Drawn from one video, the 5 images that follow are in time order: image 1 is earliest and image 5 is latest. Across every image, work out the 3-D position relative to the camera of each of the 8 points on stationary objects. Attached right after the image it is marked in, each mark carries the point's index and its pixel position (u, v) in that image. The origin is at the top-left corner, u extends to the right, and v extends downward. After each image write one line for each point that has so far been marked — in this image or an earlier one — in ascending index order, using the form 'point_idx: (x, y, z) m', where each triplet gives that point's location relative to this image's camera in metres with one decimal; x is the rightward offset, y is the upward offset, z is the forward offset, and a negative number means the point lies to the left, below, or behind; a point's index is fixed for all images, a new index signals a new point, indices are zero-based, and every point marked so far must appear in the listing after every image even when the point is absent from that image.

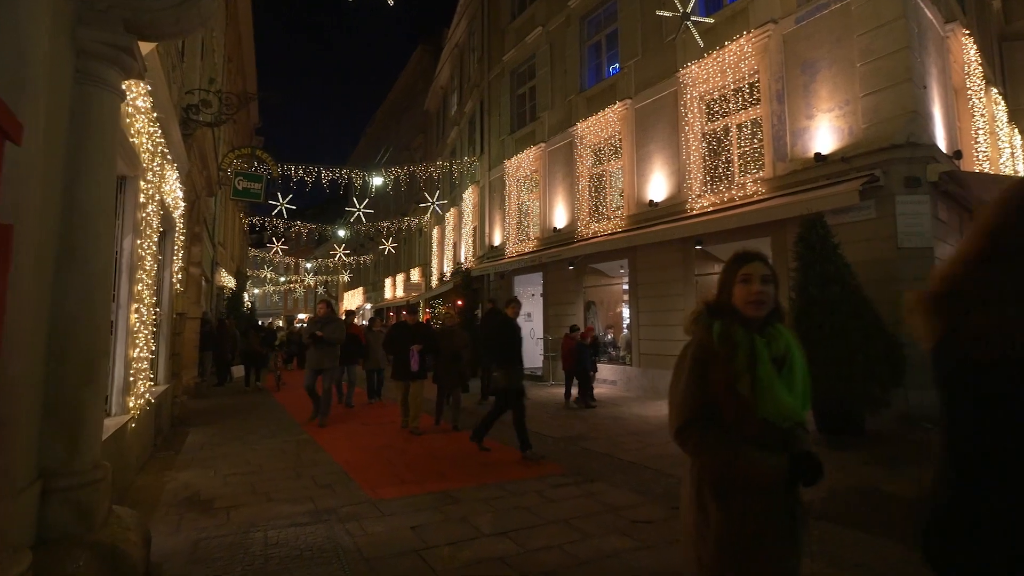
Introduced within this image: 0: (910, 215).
0: (+5.3, +1.0, +7.6) m
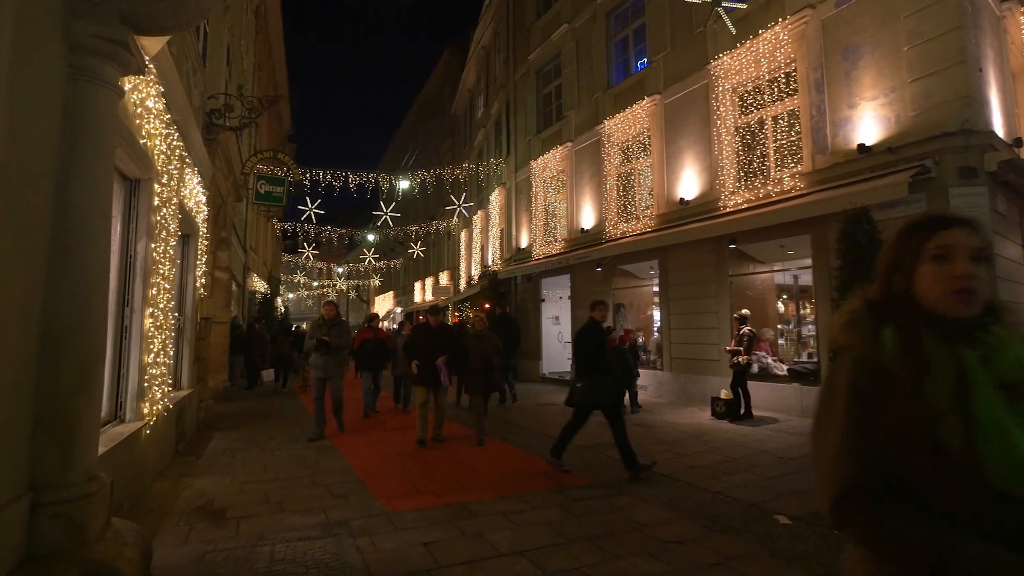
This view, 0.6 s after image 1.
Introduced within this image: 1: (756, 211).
0: (+5.6, +1.0, +7.0) m
1: (+4.0, +1.3, +9.5) m
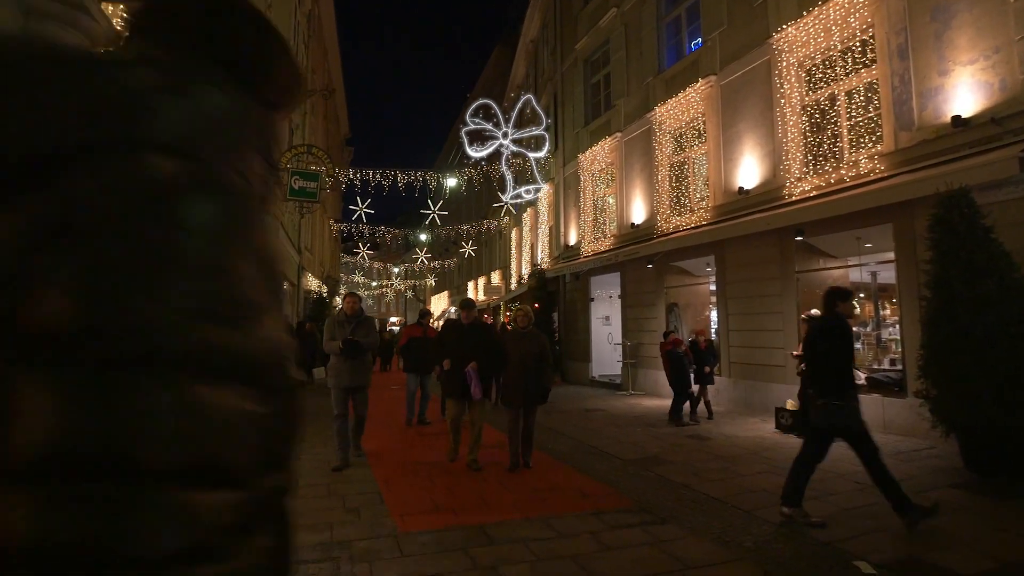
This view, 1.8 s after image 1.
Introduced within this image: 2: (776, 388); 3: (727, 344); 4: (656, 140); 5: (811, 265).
0: (+6.0, +1.0, +5.9) m
1: (+4.7, +1.3, +8.4) m
2: (+4.5, -1.7, +9.7) m
3: (+4.1, -1.0, +10.9) m
4: (+3.3, +3.4, +13.0) m
5: (+5.0, +0.4, +9.5) m
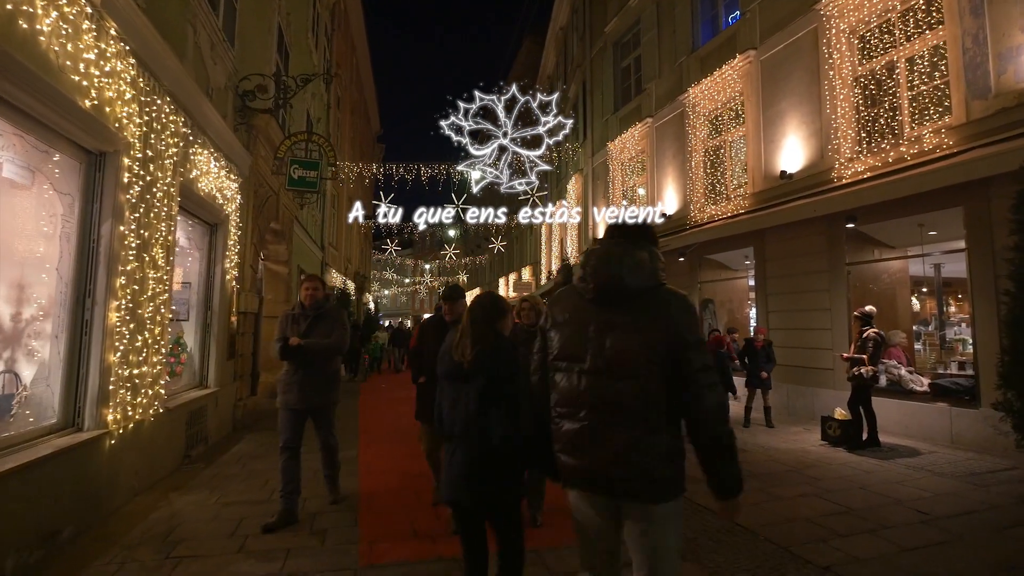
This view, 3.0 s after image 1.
0: (+5.9, +1.1, +4.7) m
1: (+4.8, +1.4, +7.4) m
2: (+4.7, -1.6, +8.7) m
3: (+4.4, -1.0, +9.9) m
4: (+3.7, +3.5, +12.0) m
5: (+5.2, +0.5, +8.4) m
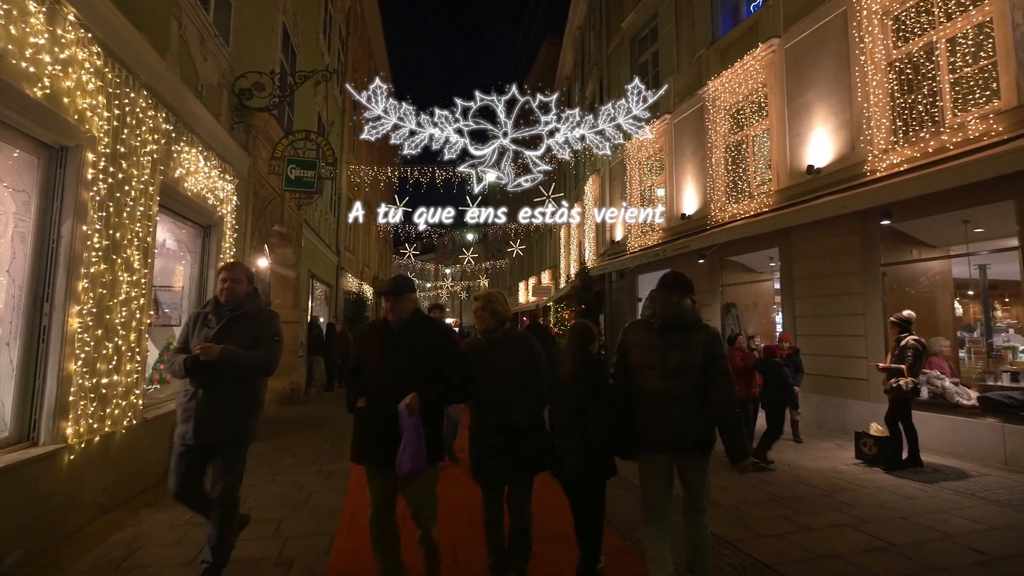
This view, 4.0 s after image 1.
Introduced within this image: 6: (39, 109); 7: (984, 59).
0: (+5.9, +1.1, +4.0) m
1: (+4.8, +1.4, +6.7) m
2: (+4.8, -1.7, +8.0) m
3: (+4.5, -1.0, +9.2) m
4: (+3.9, +3.4, +11.4) m
5: (+5.2, +0.4, +7.7) m
6: (-3.2, +1.3, +3.9) m
7: (+5.4, +2.6, +6.5) m
